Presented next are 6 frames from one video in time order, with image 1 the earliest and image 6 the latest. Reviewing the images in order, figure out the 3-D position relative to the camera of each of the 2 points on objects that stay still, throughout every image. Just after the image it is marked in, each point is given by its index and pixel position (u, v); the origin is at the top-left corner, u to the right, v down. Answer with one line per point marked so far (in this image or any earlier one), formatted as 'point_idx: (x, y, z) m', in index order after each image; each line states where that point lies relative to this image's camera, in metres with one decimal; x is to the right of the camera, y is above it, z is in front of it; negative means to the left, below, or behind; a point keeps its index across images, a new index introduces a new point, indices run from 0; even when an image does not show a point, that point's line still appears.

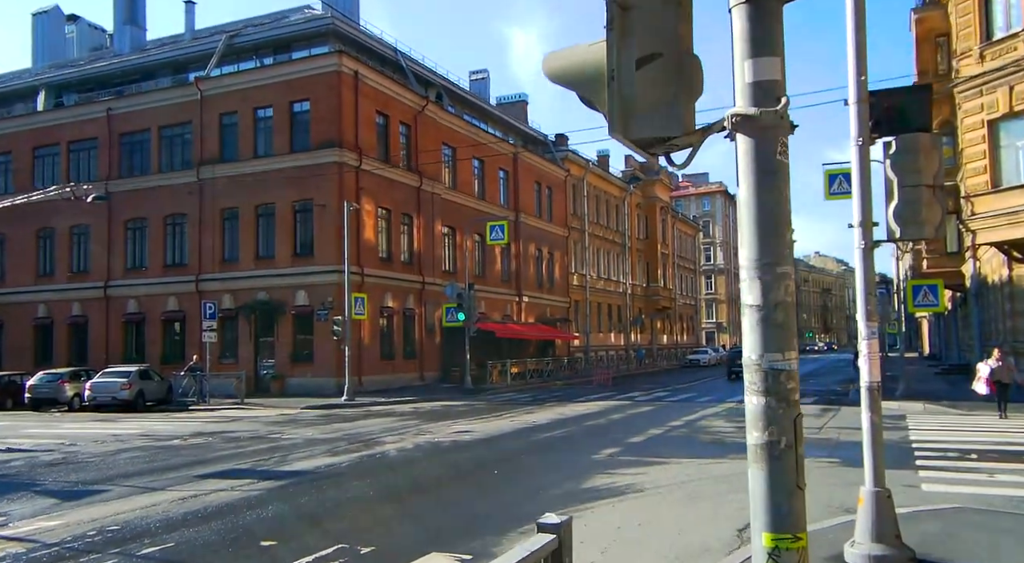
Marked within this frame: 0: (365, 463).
0: (-2.2, -2.8, +13.5) m
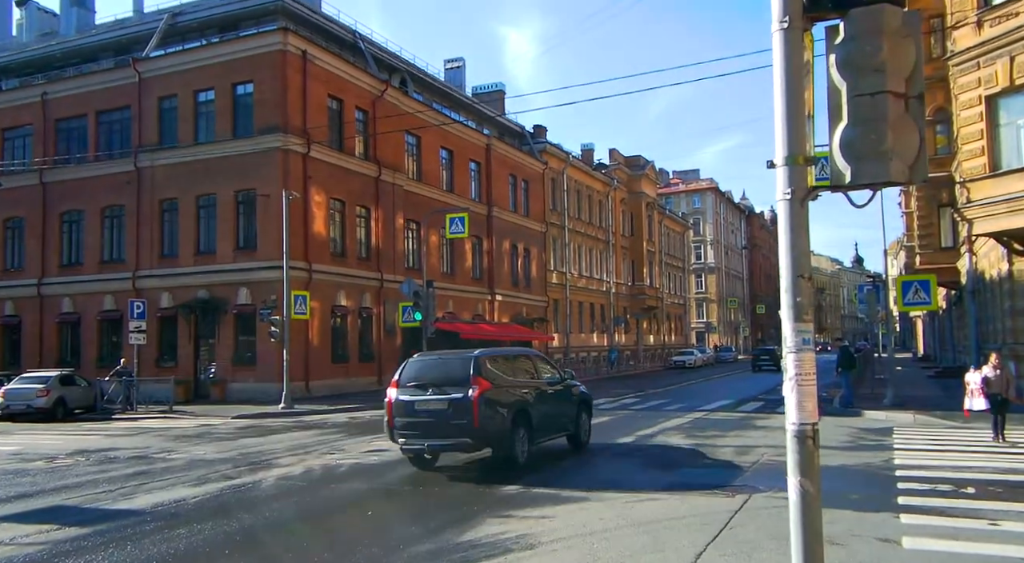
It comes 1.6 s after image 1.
0: (-3.5, -2.6, +11.0) m
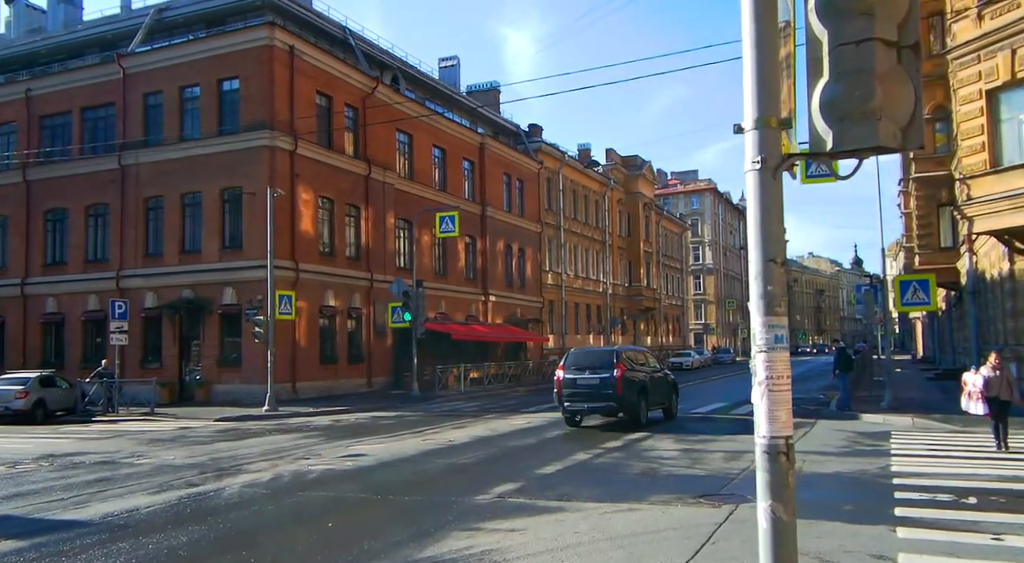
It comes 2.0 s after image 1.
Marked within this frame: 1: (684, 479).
0: (-3.8, -2.6, +10.4) m
1: (+2.2, -2.5, +11.3) m
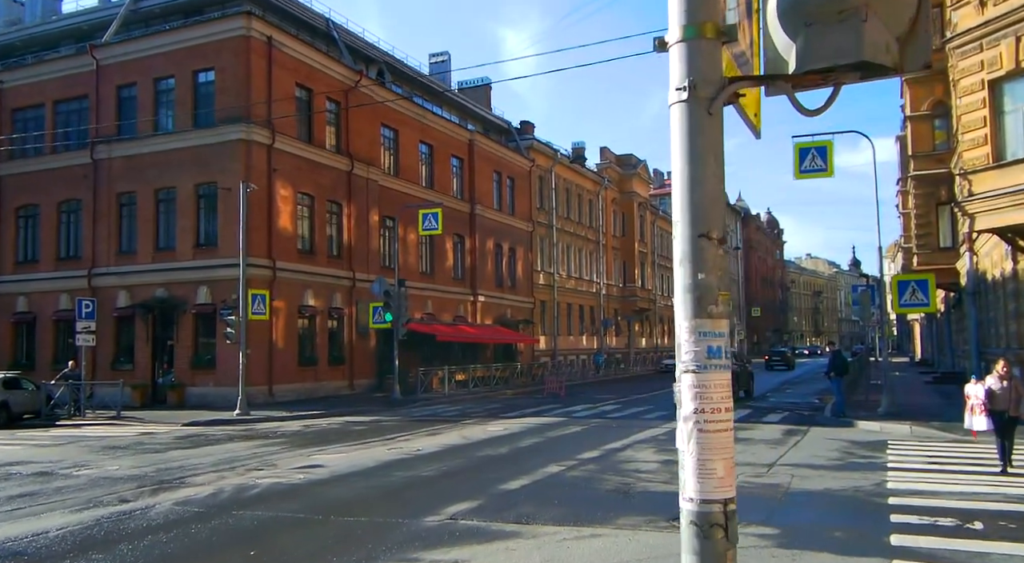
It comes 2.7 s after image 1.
0: (-4.3, -2.6, +9.4) m
1: (+1.7, -2.5, +10.3) m
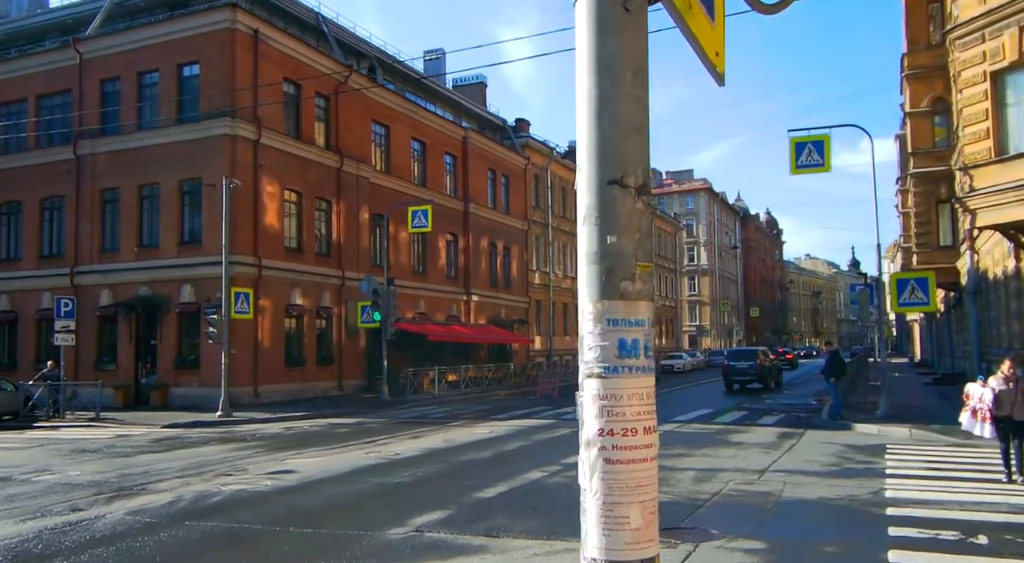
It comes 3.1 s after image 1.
0: (-4.6, -2.5, +8.8) m
1: (+1.4, -2.4, +9.6) m
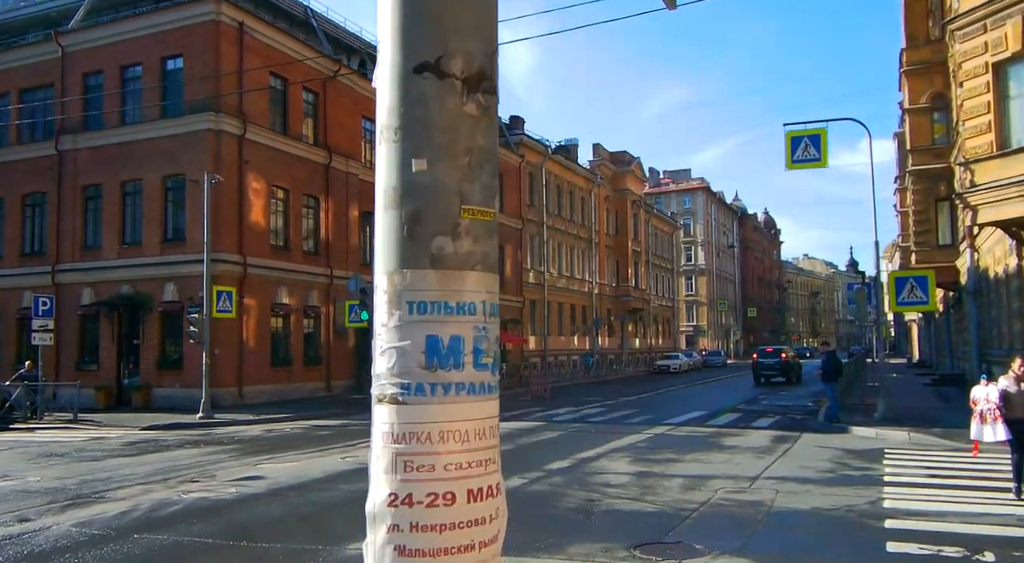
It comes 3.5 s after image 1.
0: (-4.9, -2.5, +8.2) m
1: (+1.2, -2.4, +9.0) m
